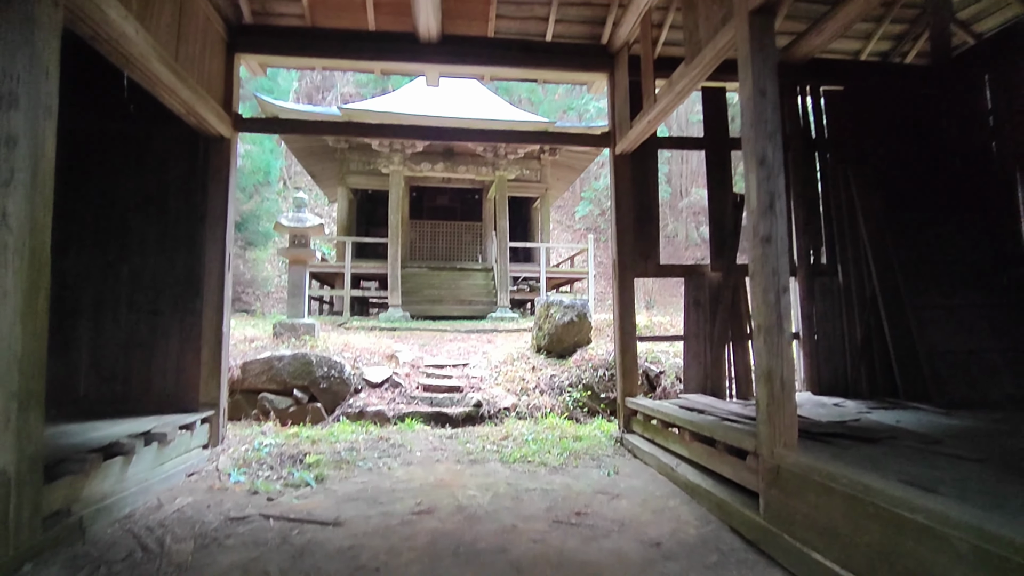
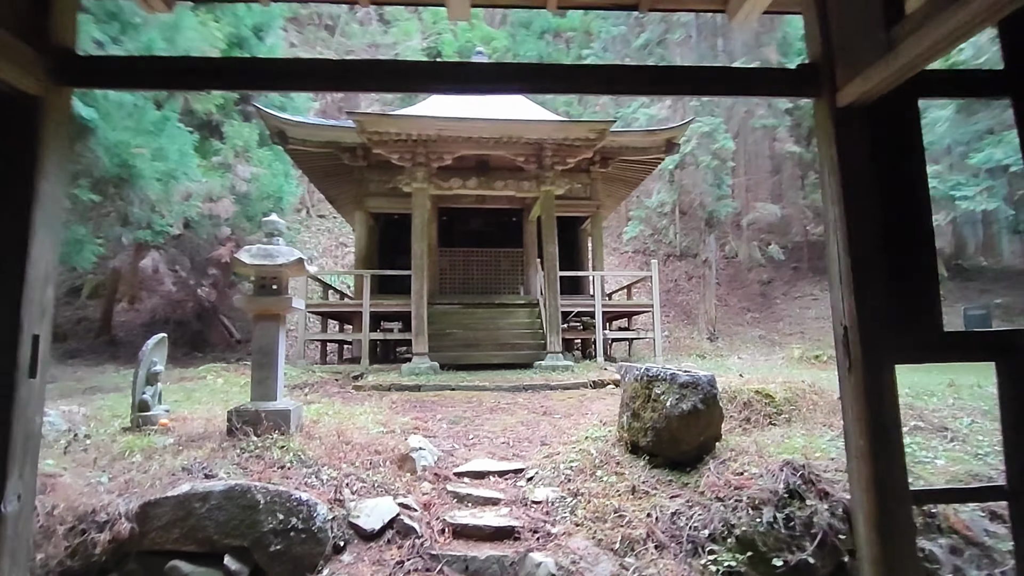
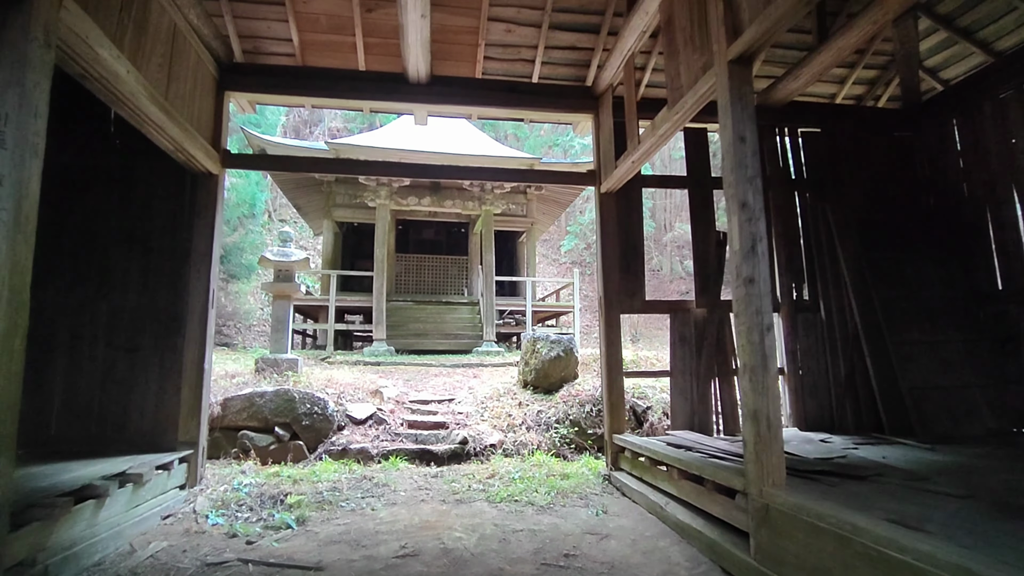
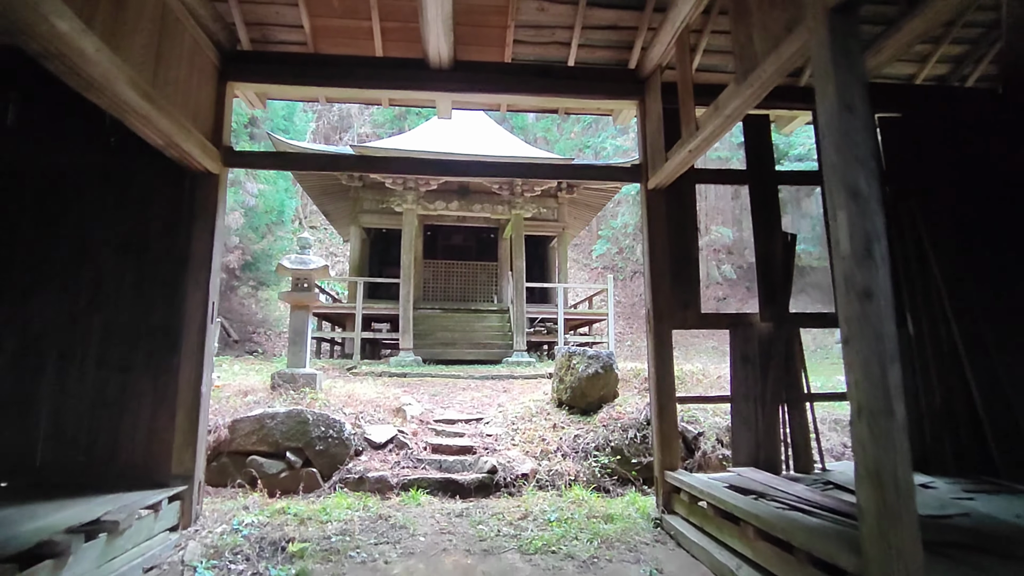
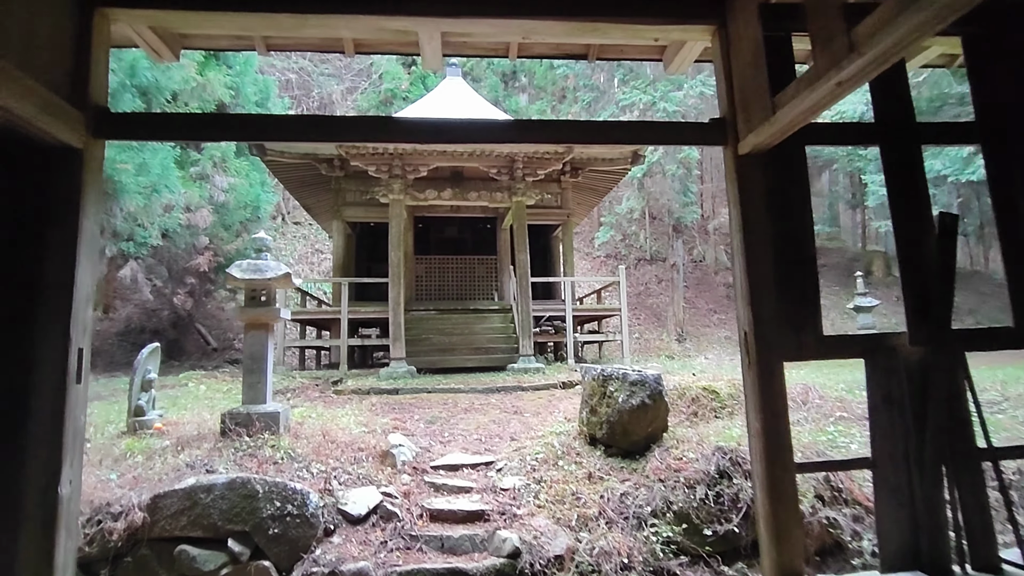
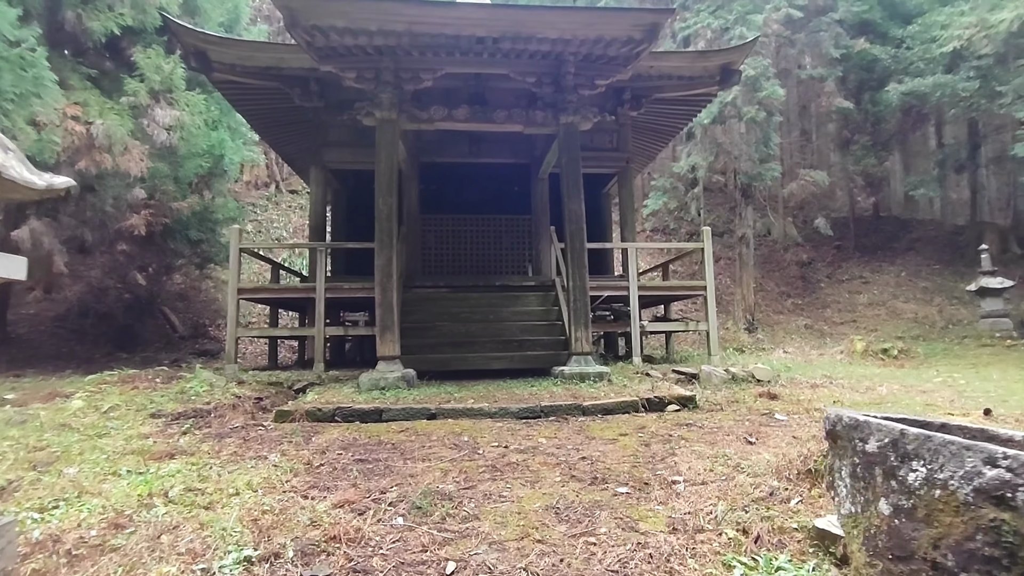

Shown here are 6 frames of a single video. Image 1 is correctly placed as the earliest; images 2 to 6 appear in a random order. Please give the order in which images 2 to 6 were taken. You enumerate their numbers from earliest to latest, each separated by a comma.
3, 4, 5, 2, 6
